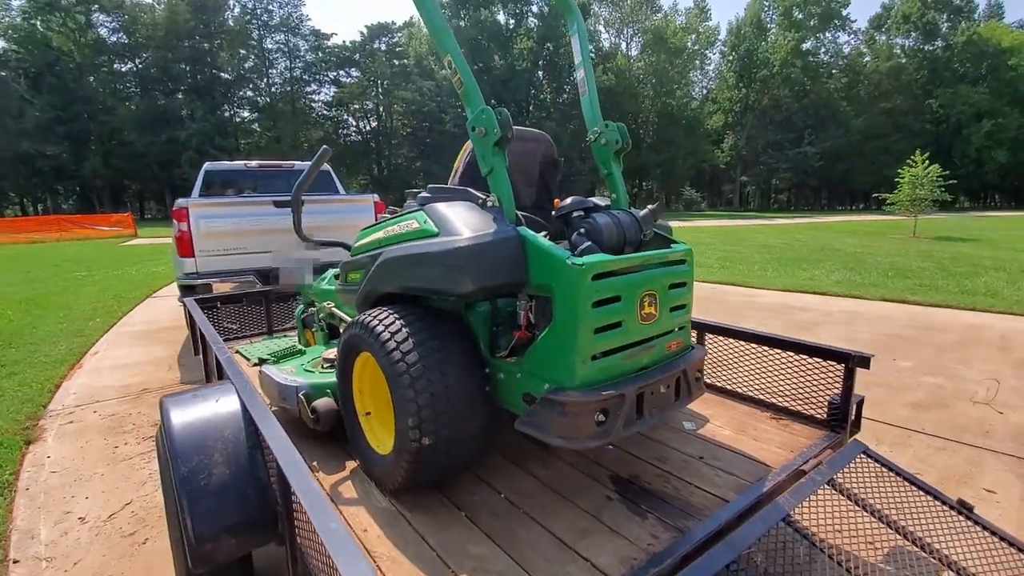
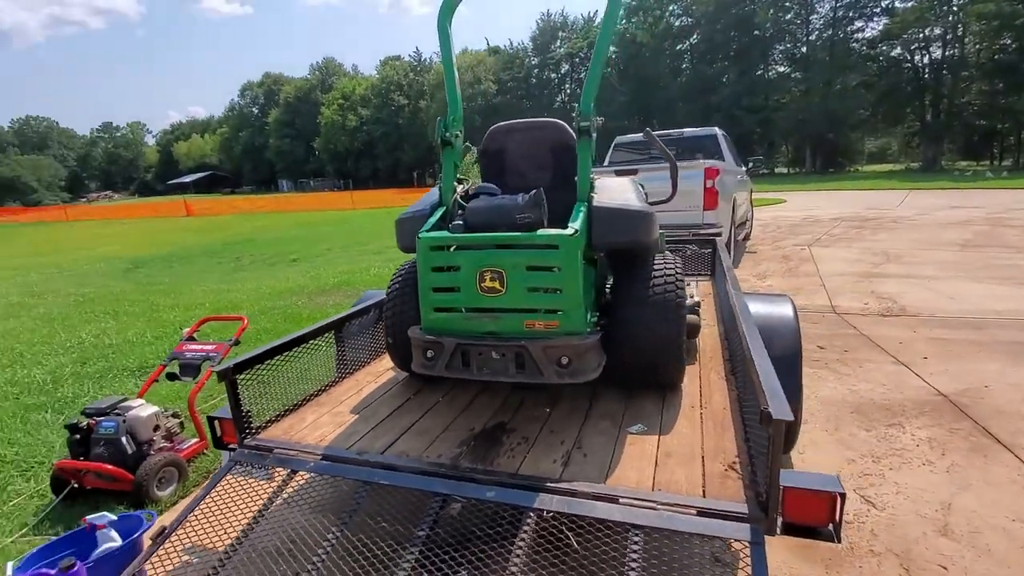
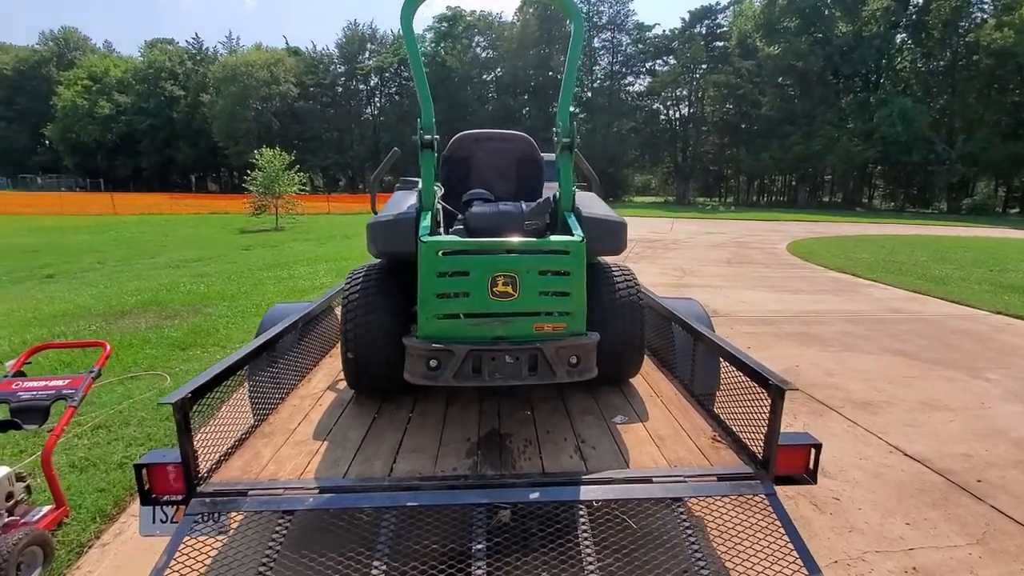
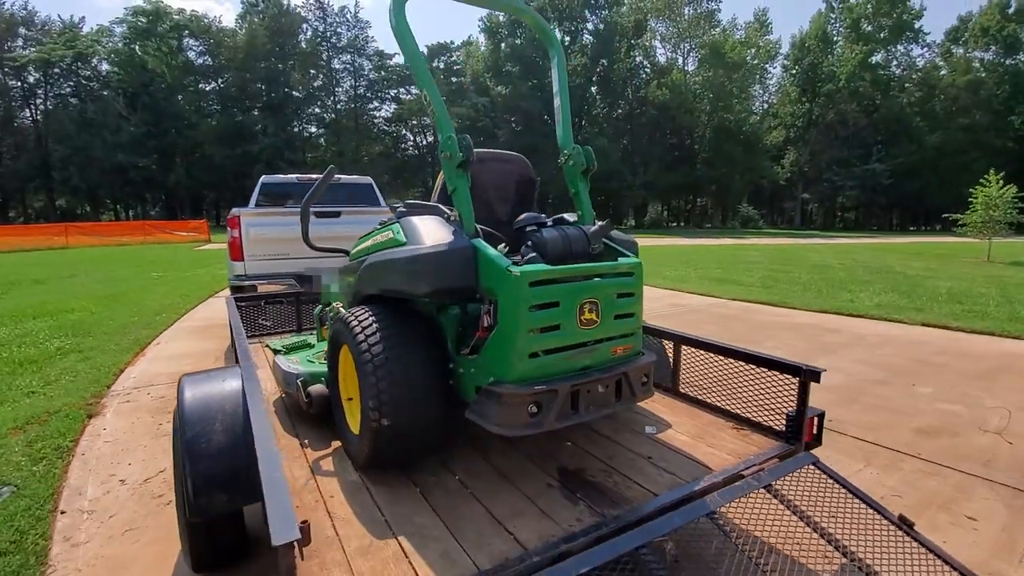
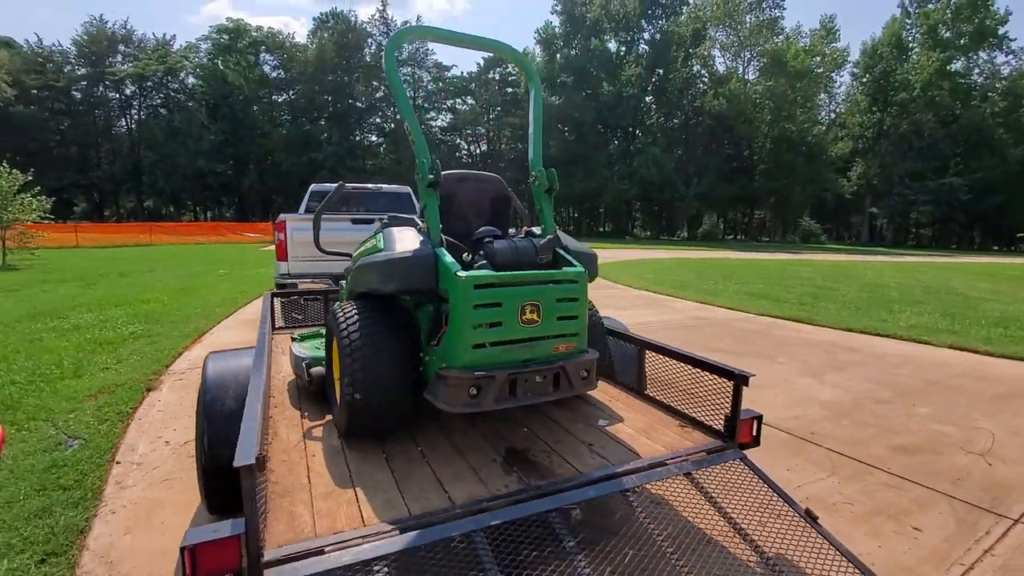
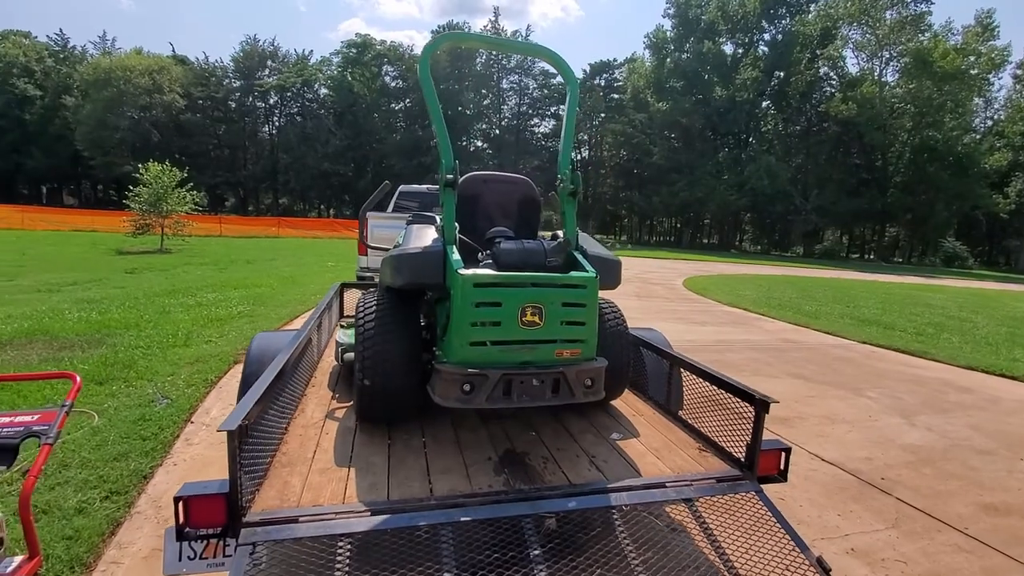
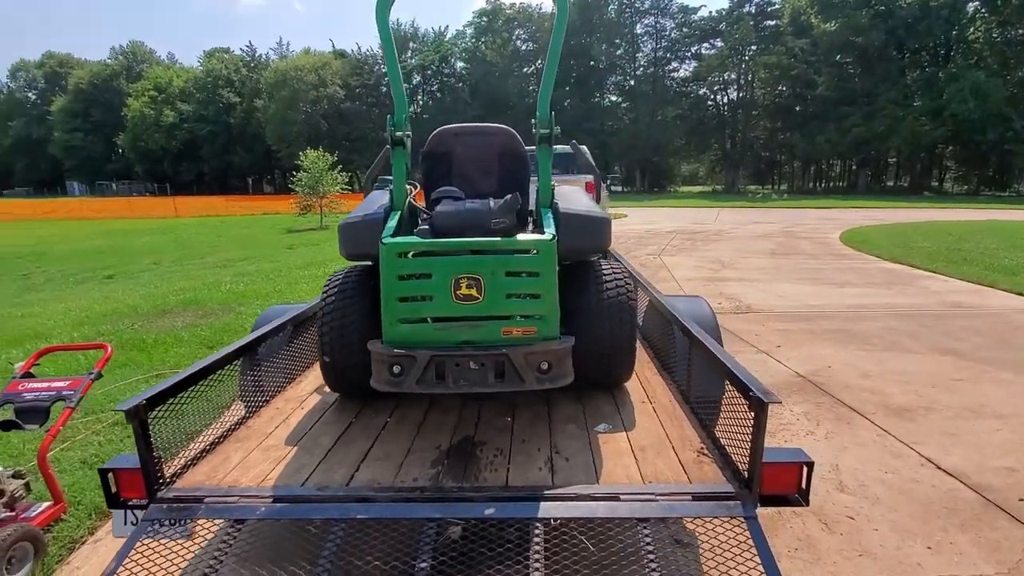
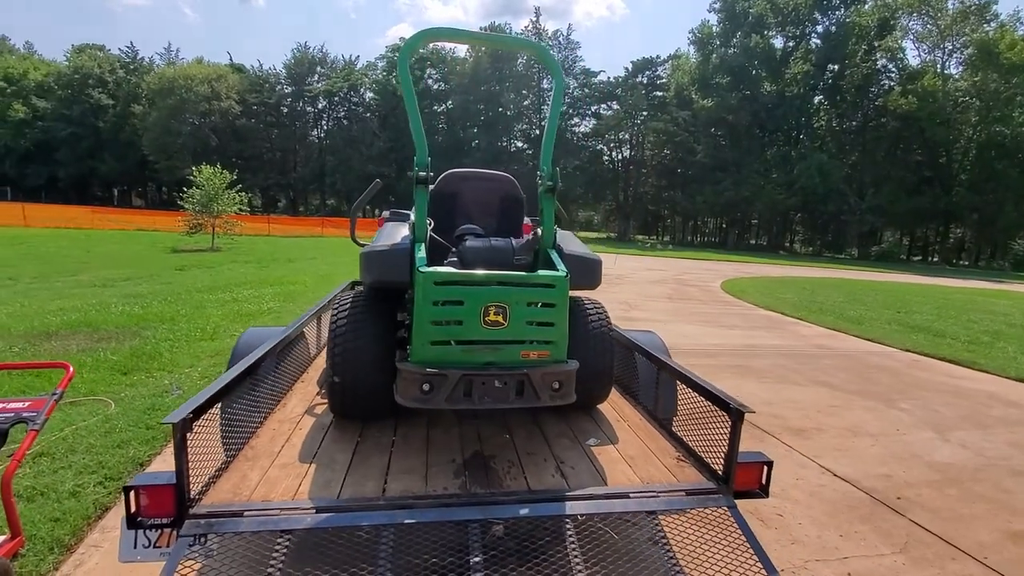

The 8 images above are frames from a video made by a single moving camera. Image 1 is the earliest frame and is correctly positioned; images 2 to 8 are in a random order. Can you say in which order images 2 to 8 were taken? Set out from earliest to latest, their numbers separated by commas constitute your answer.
4, 5, 6, 8, 3, 7, 2
